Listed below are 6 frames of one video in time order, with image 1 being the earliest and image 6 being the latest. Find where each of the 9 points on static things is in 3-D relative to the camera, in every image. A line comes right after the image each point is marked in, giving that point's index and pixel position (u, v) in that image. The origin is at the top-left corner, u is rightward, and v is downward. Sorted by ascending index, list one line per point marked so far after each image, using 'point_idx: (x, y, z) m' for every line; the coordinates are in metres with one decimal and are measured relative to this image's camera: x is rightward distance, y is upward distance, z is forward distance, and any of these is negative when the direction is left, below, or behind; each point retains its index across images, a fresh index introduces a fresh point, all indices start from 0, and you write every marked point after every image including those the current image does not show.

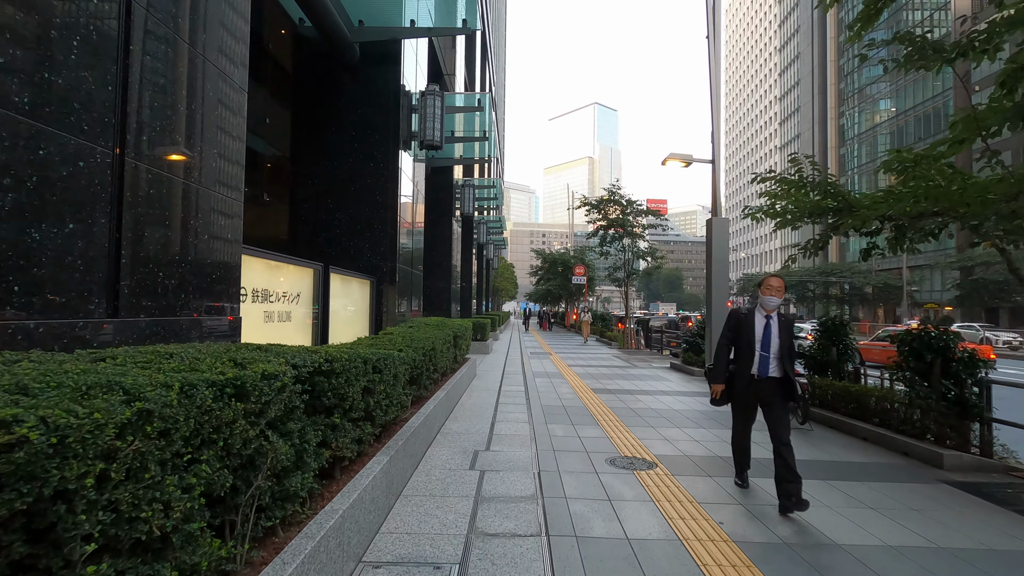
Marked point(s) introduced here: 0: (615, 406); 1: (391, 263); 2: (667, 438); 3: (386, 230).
0: (+1.8, -2.0, +9.0) m
1: (-2.4, +0.5, +10.7) m
2: (+2.0, -1.9, +6.7) m
3: (-2.5, +1.2, +10.7) m
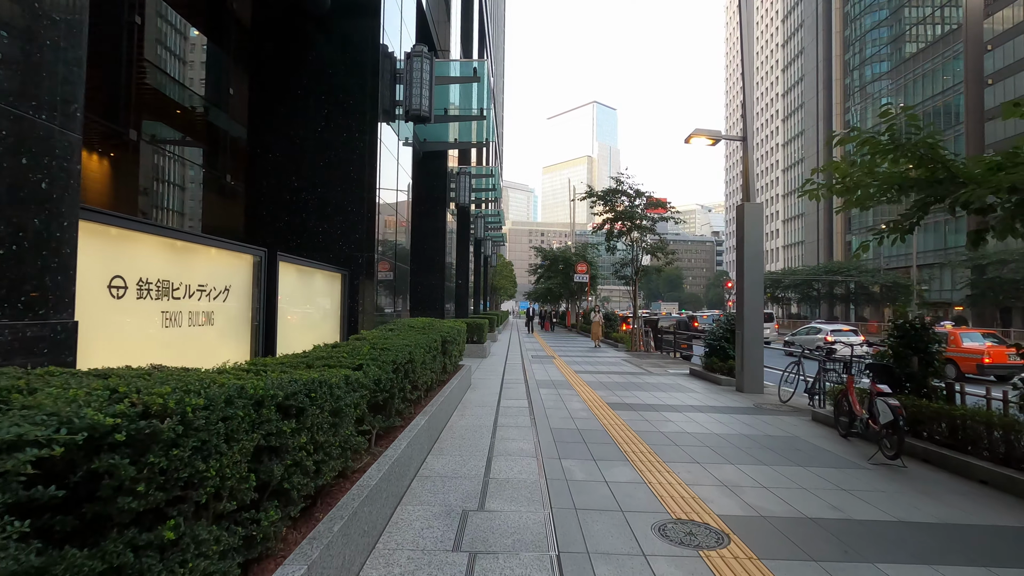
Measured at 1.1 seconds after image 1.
0: (+1.8, -1.9, +7.3) m
1: (-2.4, +0.6, +8.9) m
2: (+2.0, -1.8, +5.0) m
3: (-2.5, +1.2, +8.9) m
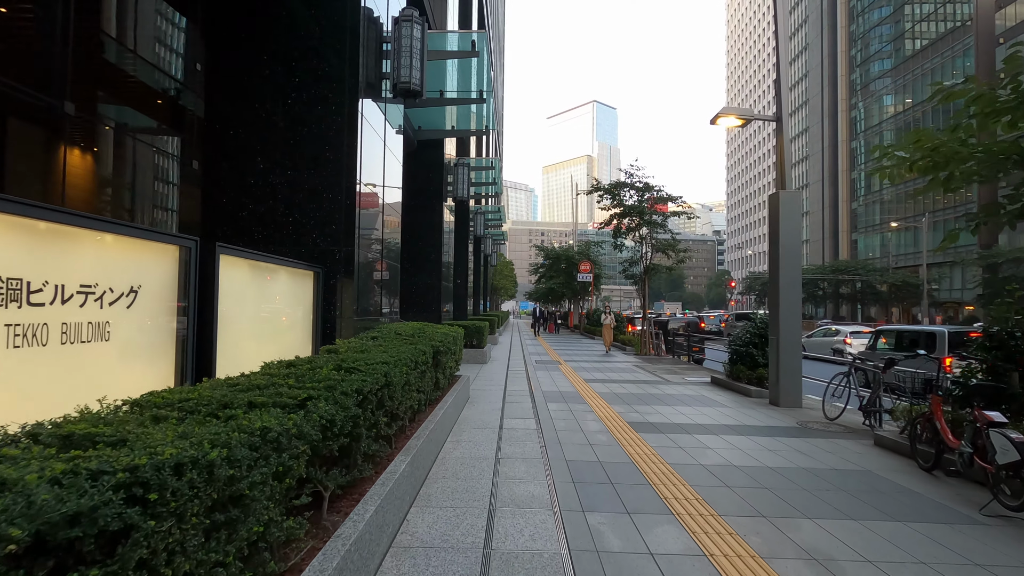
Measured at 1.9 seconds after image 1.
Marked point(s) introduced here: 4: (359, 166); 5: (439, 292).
0: (+1.9, -1.9, +6.0) m
1: (-2.3, +0.6, +7.6) m
2: (+2.1, -1.8, +3.6) m
3: (-2.4, +1.2, +7.6) m
4: (-2.2, +1.8, +7.8) m
5: (-2.3, -0.1, +16.8) m
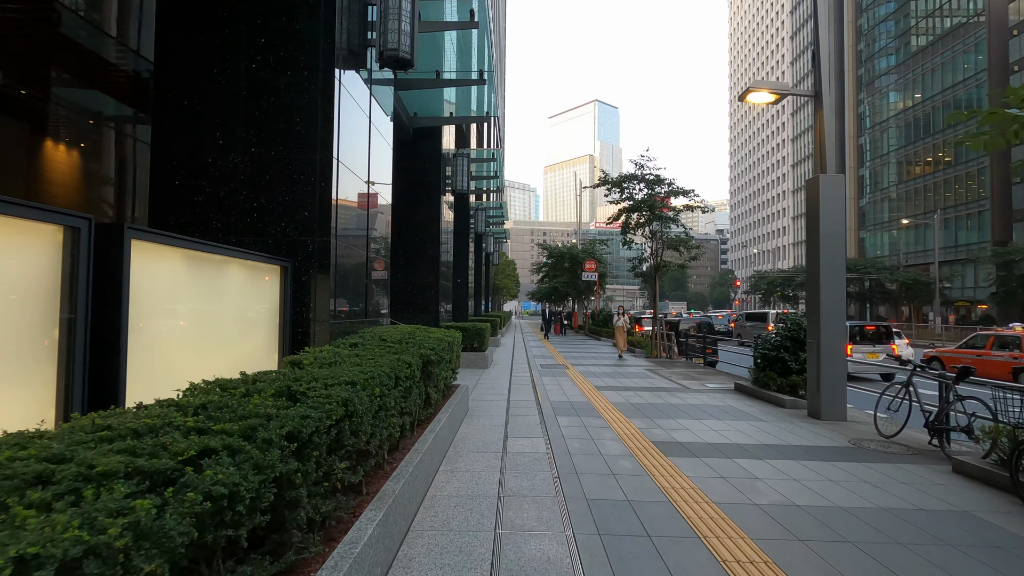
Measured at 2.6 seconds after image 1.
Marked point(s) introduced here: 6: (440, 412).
0: (+1.9, -1.9, +4.8) m
1: (-2.3, +0.6, +6.4) m
2: (+2.1, -1.8, +2.5) m
3: (-2.3, +1.3, +6.4) m
4: (-2.2, +1.8, +6.7) m
5: (-2.2, -0.1, +15.6) m
6: (-0.8, -1.5, +6.4) m
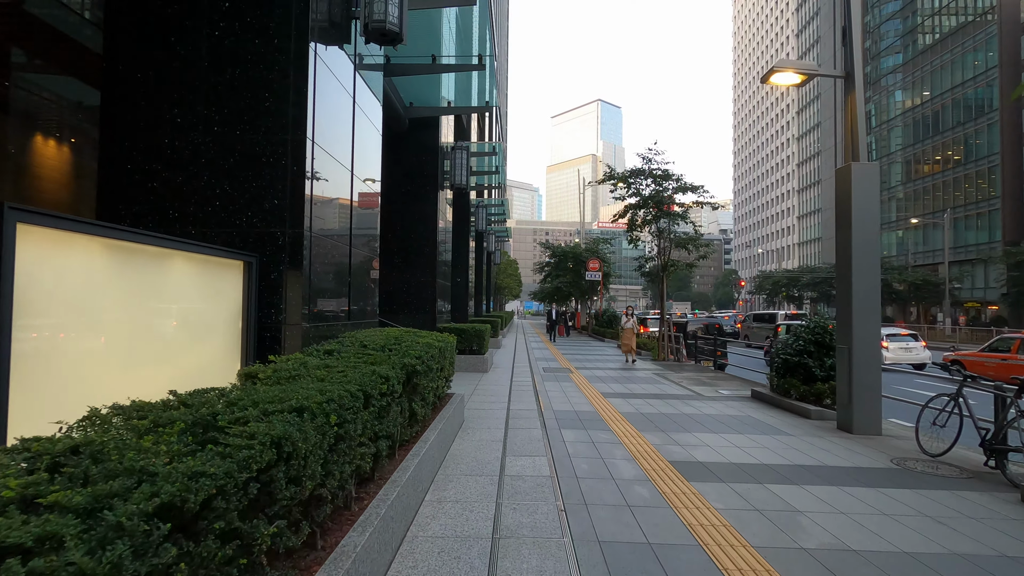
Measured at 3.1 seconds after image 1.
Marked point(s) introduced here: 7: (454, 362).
0: (+1.9, -1.9, +4.0) m
1: (-2.3, +0.6, +5.6) m
2: (+2.1, -1.8, +1.7) m
3: (-2.3, +1.3, +5.6) m
4: (-2.2, +1.8, +5.9) m
5: (-2.2, -0.1, +14.8) m
6: (-0.9, -1.5, +5.6) m
7: (-0.8, -1.0, +7.5) m
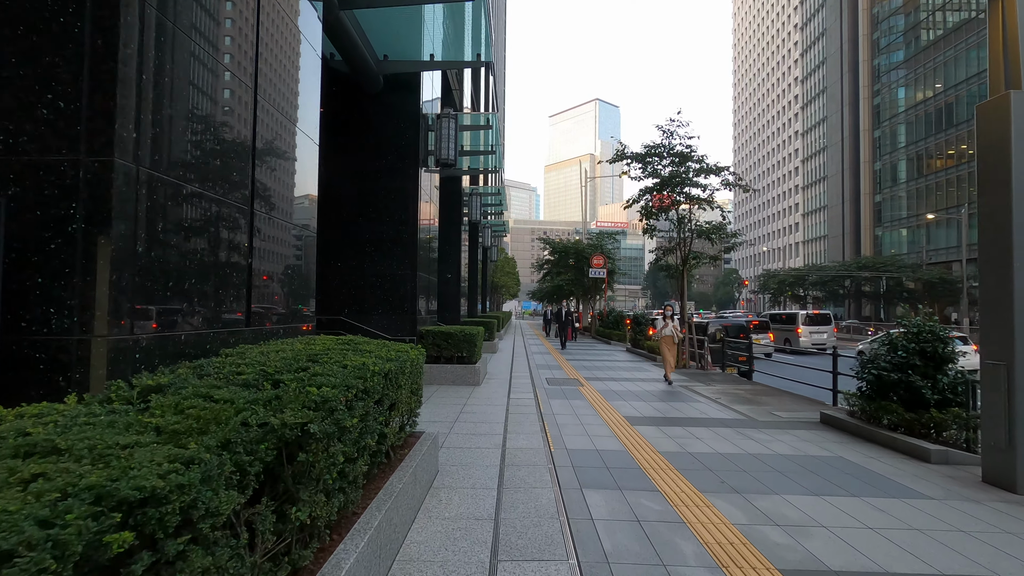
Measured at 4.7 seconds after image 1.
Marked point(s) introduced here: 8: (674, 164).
0: (+1.9, -1.8, +1.4) m
1: (-2.3, +0.7, +3.0) m
2: (+2.1, -1.7, -0.9) m
3: (-2.4, +1.4, +3.0) m
4: (-2.2, +1.9, +3.3) m
5: (-2.2, 0.0, +12.2) m
6: (-0.9, -1.4, +3.0) m
7: (-0.8, -0.9, +4.9) m
8: (+5.1, +3.9, +16.7) m
